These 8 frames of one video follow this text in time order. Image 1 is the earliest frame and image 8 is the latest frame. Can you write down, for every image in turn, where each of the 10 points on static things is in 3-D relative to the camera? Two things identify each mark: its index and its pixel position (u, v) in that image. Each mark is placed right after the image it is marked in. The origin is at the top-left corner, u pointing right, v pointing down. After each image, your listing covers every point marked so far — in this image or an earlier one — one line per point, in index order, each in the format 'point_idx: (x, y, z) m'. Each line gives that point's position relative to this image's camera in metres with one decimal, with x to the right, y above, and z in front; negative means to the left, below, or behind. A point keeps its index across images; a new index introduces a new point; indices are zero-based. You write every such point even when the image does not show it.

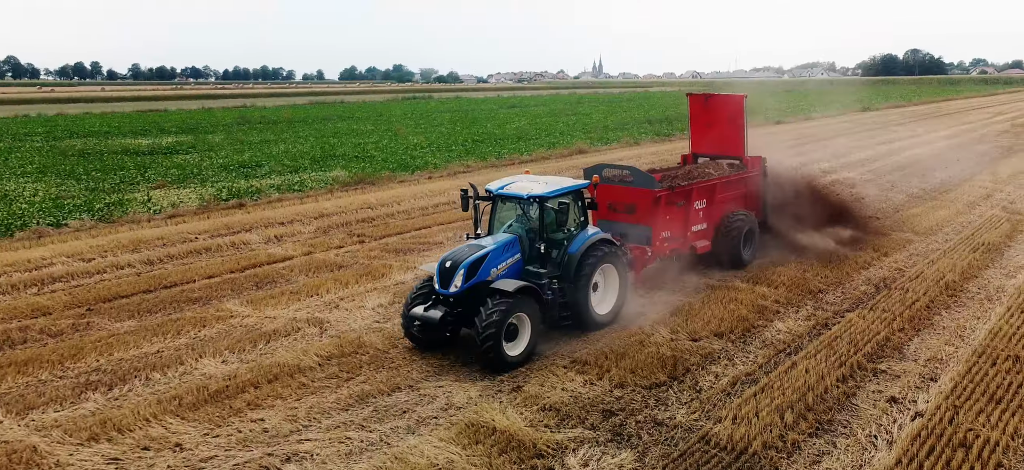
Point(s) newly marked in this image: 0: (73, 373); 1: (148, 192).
0: (-4.5, -1.4, +8.2) m
1: (-8.7, +1.0, +19.2) m
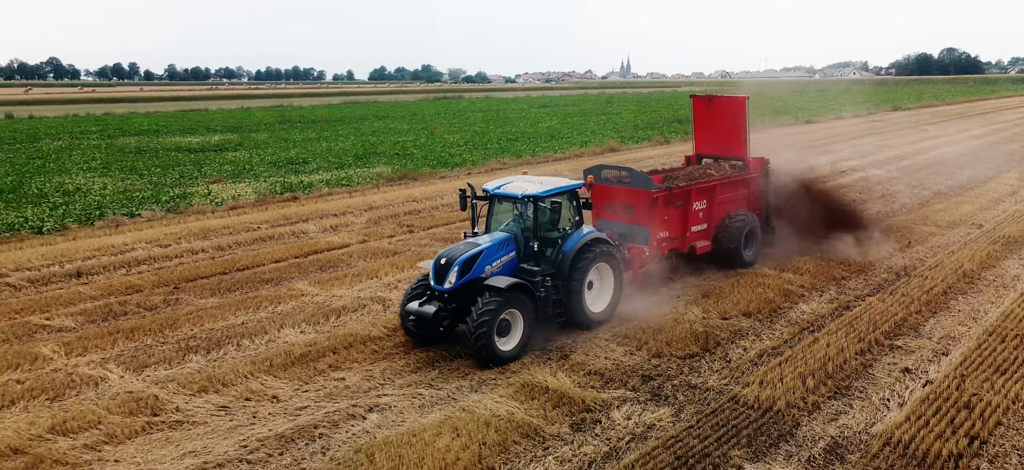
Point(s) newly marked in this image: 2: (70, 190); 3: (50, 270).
0: (-3.9, -1.2, +9.3) m
1: (-7.7, +1.2, +20.4) m
2: (-10.4, +1.1, +19.0) m
3: (-6.9, -0.5, +11.9) m
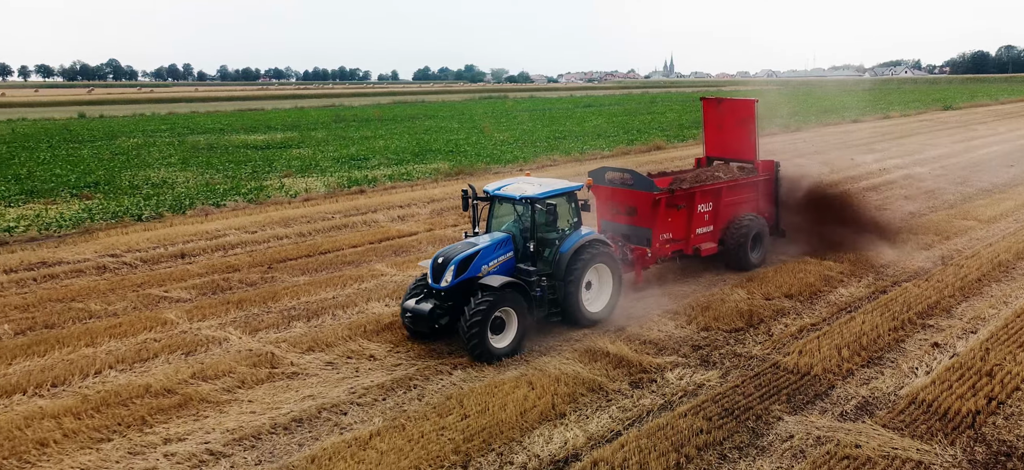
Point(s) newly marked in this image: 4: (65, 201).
0: (-3.1, -1.0, +10.6) m
1: (-6.3, +1.5, +21.9) m
2: (-9.0, +1.3, +20.6) m
3: (-5.9, -0.3, +13.4) m
4: (-9.6, +0.7, +17.4) m
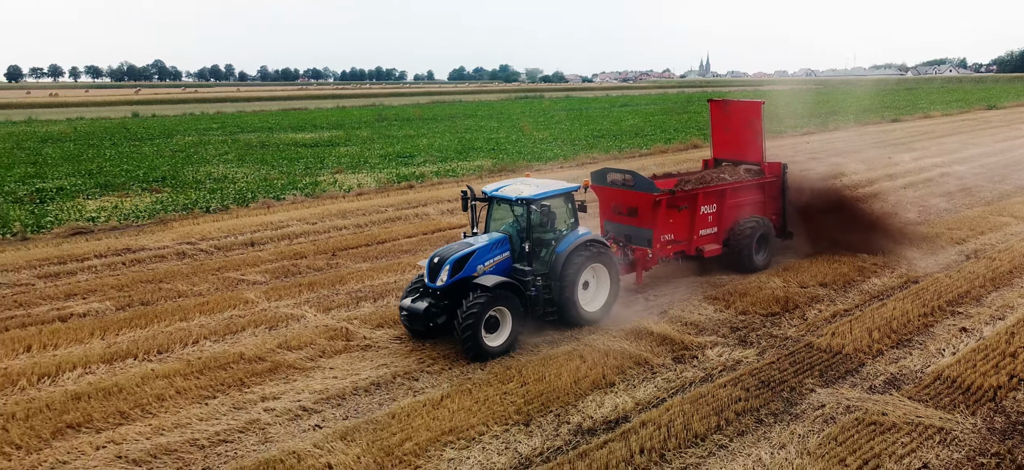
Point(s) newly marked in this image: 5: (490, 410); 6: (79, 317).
0: (-2.4, -0.8, +11.5) m
1: (-5.1, +1.7, +23.0) m
2: (-7.9, +1.5, +21.8) m
3: (-5.1, -0.1, +14.4) m
4: (-8.6, +0.9, +18.6) m
5: (-0.2, -1.6, +7.6) m
6: (-5.3, -1.0, +9.9) m
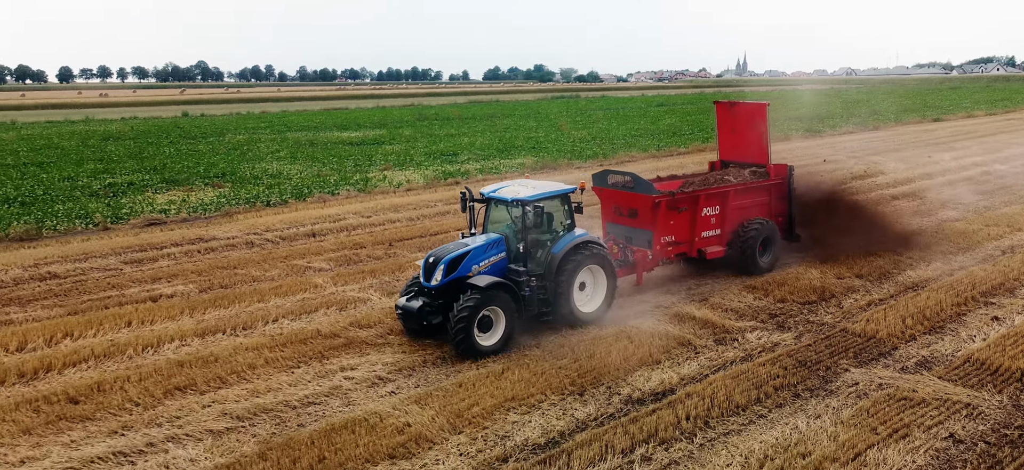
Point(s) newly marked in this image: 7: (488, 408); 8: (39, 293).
0: (-1.7, -0.7, +12.4) m
1: (-3.9, +1.9, +23.9) m
2: (-6.7, +1.7, +22.8) m
3: (-4.2, +0.1, +15.3) m
4: (-7.6, +1.1, +19.7) m
5: (+0.3, -1.5, +8.3) m
6: (-4.6, -0.8, +10.8) m
7: (-0.2, -1.6, +7.6) m
8: (-6.3, -0.8, +10.7) m
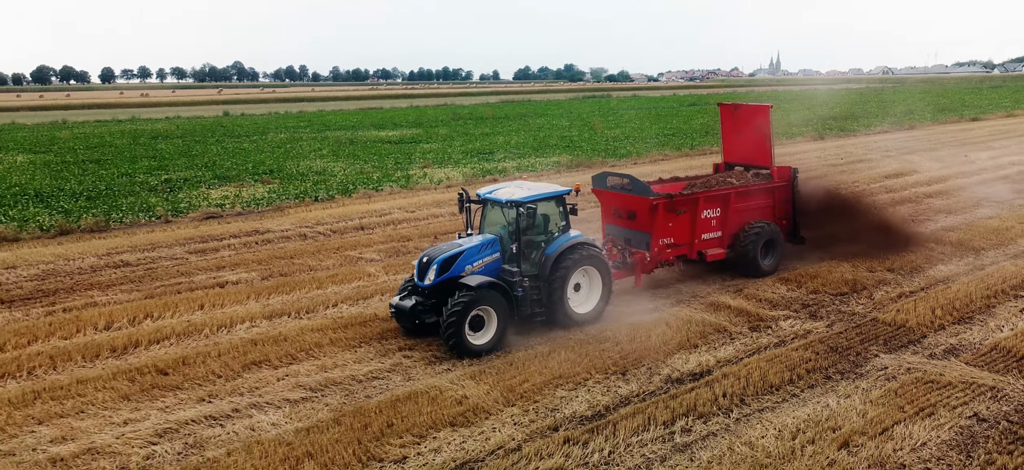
0: (-1.0, -0.5, +13.0) m
1: (-2.8, +2.0, +24.6) m
2: (-5.6, +1.9, +23.7) m
3: (-3.4, +0.2, +16.1) m
4: (-6.6, +1.3, +20.5) m
5: (+0.9, -1.4, +8.9) m
6: (-4.0, -0.7, +11.6) m
7: (+0.3, -1.5, +8.2) m
8: (-5.6, -0.6, +11.5) m
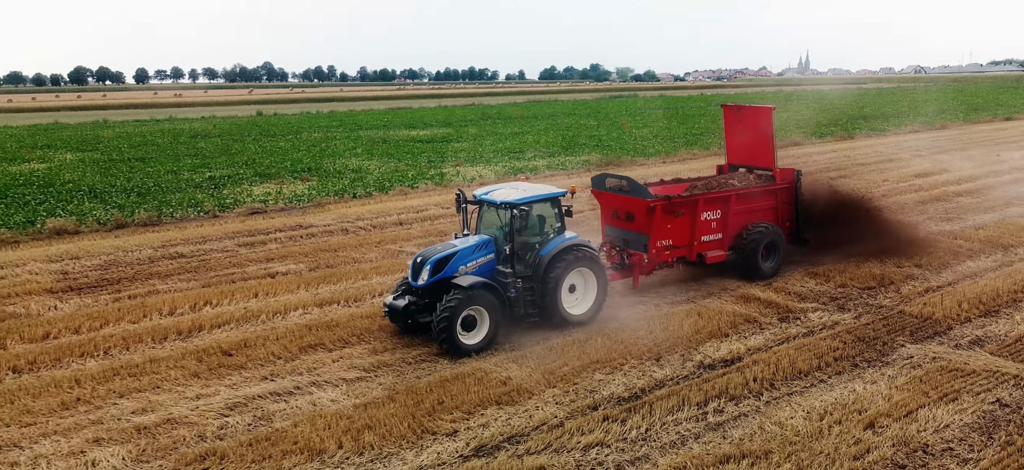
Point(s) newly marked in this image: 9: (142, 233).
0: (-0.4, -0.4, +13.5) m
1: (-1.8, +2.1, +25.2) m
2: (-4.7, +2.0, +24.3) m
3: (-2.7, +0.3, +16.7) m
4: (-5.8, +1.4, +21.2) m
5: (+1.3, -1.3, +9.3) m
6: (-3.5, -0.6, +12.2) m
7: (+0.7, -1.4, +8.7) m
8: (-5.1, -0.5, +12.2) m
9: (-6.6, 0.0, +14.4) m
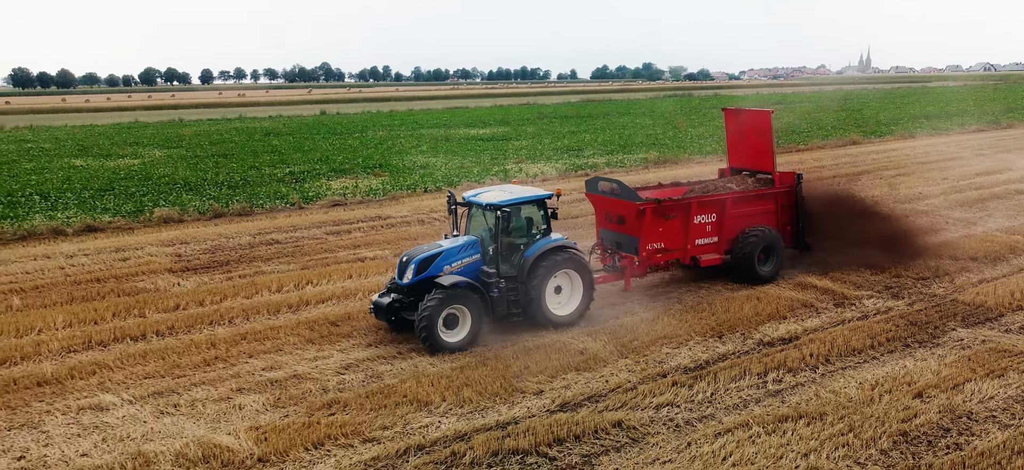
0: (+0.8, -0.3, +14.4) m
1: (+0.1, +2.3, +26.2) m
2: (-2.8, +2.2, +25.5) m
3: (-1.3, +0.5, +17.7) m
4: (-4.1, +1.6, +22.5) m
5: (+2.2, -1.2, +10.2) m
6: (-2.3, -0.4, +13.3) m
7: (+1.6, -1.3, +9.6) m
8: (-4.0, -0.3, +13.4) m
9: (-5.3, +0.3, +15.7) m
